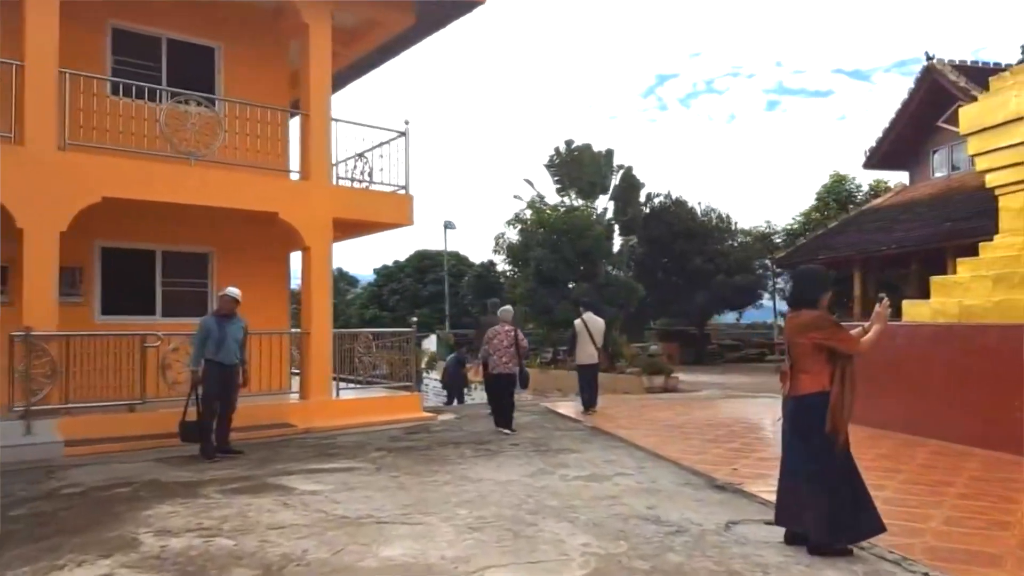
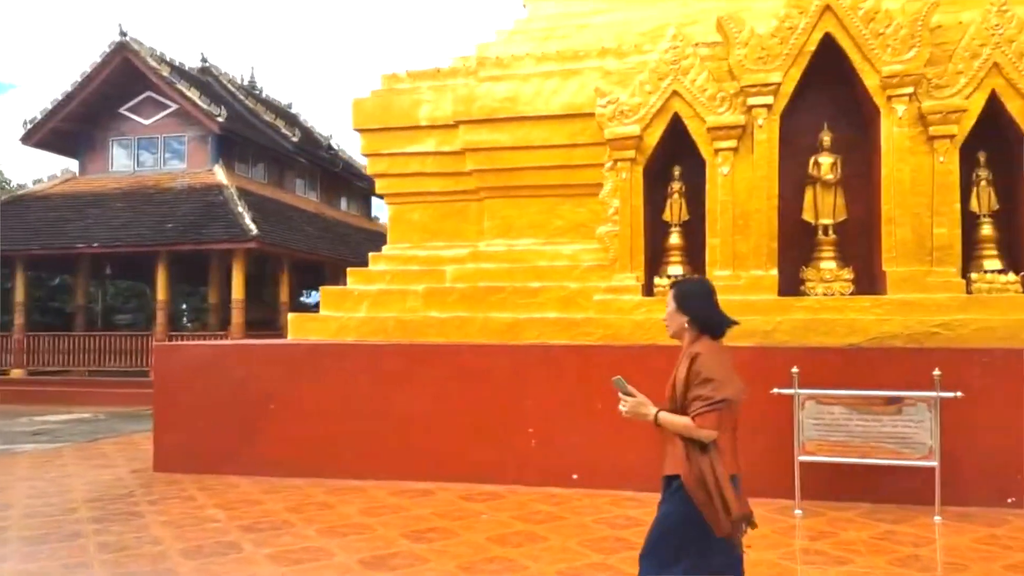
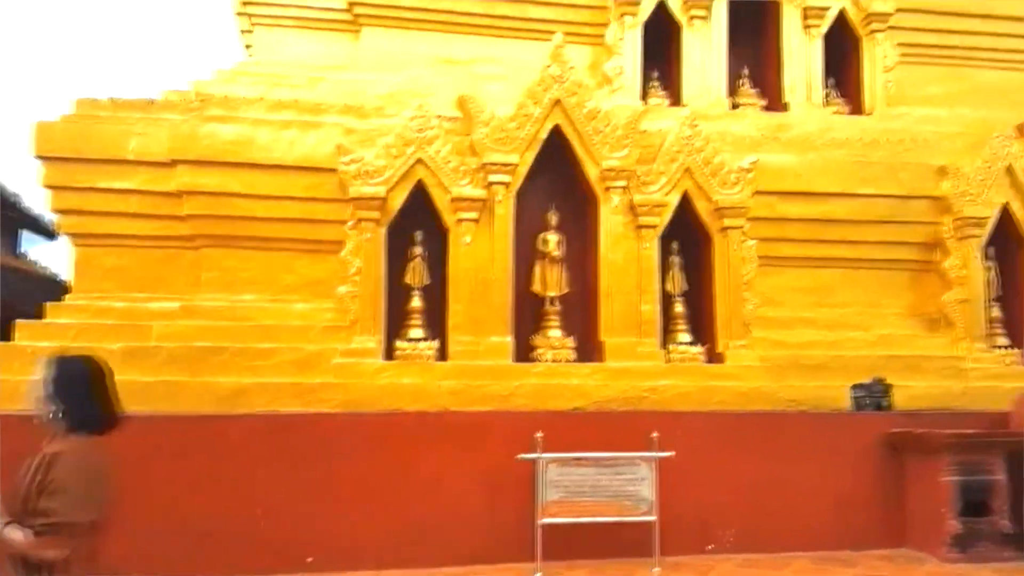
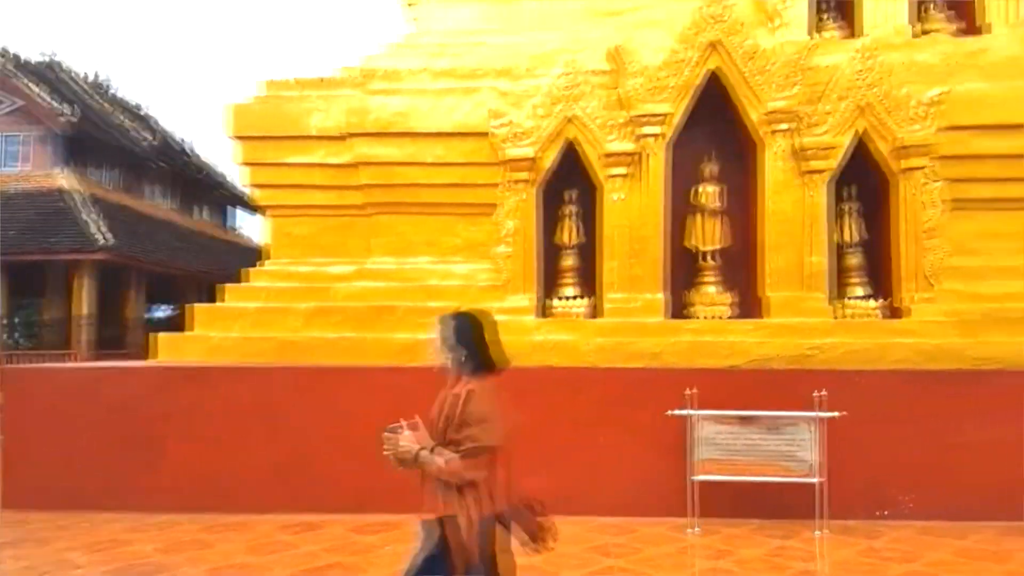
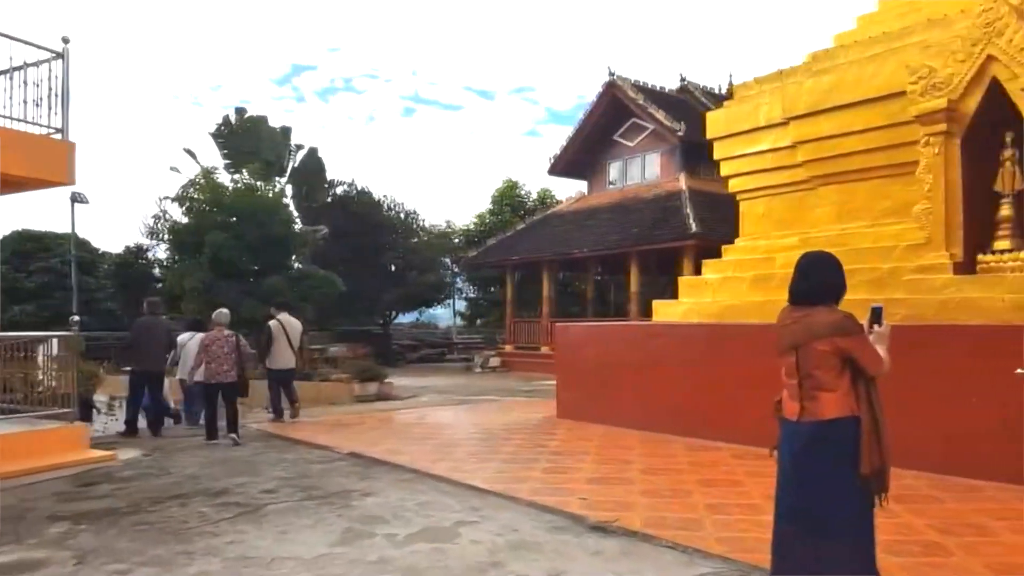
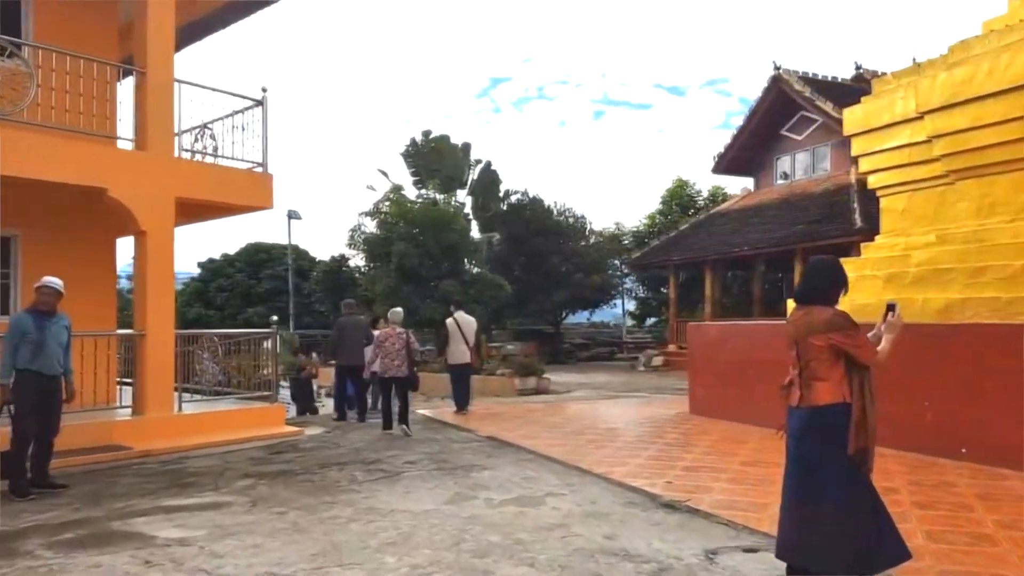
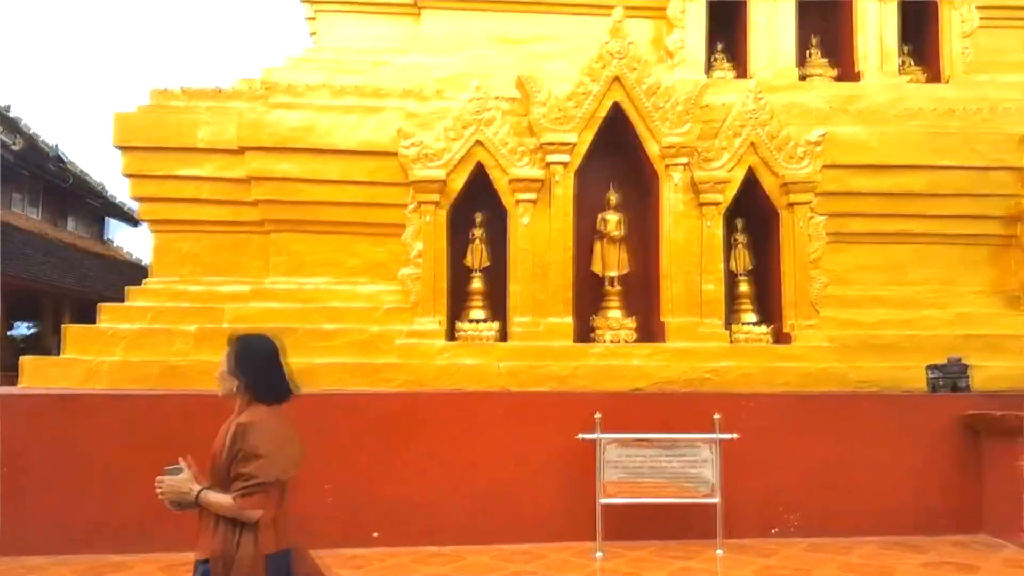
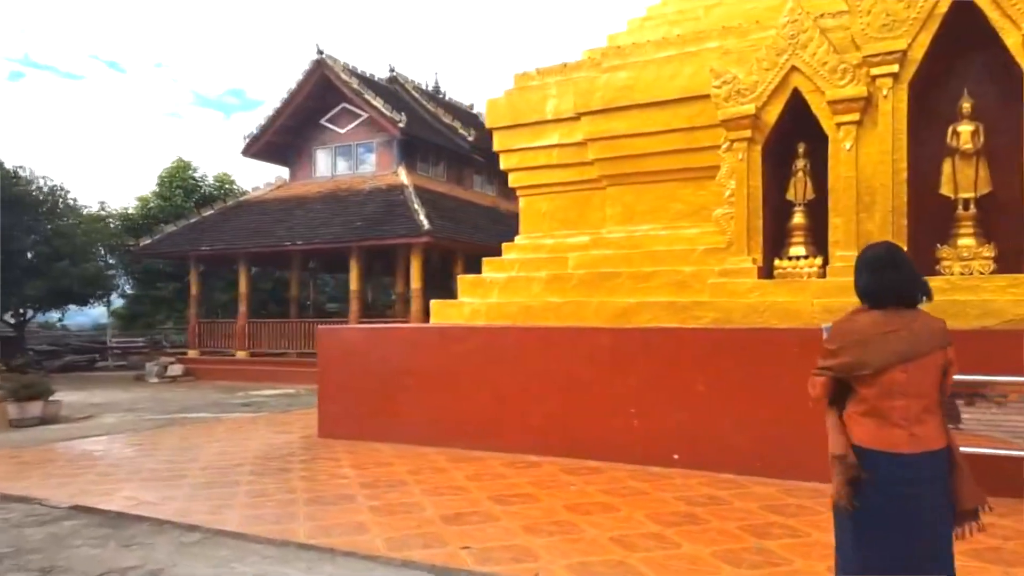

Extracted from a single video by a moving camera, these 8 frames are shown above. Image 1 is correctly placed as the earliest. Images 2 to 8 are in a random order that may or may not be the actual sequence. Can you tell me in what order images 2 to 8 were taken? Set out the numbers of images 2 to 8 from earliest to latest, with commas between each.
6, 5, 8, 2, 4, 7, 3
